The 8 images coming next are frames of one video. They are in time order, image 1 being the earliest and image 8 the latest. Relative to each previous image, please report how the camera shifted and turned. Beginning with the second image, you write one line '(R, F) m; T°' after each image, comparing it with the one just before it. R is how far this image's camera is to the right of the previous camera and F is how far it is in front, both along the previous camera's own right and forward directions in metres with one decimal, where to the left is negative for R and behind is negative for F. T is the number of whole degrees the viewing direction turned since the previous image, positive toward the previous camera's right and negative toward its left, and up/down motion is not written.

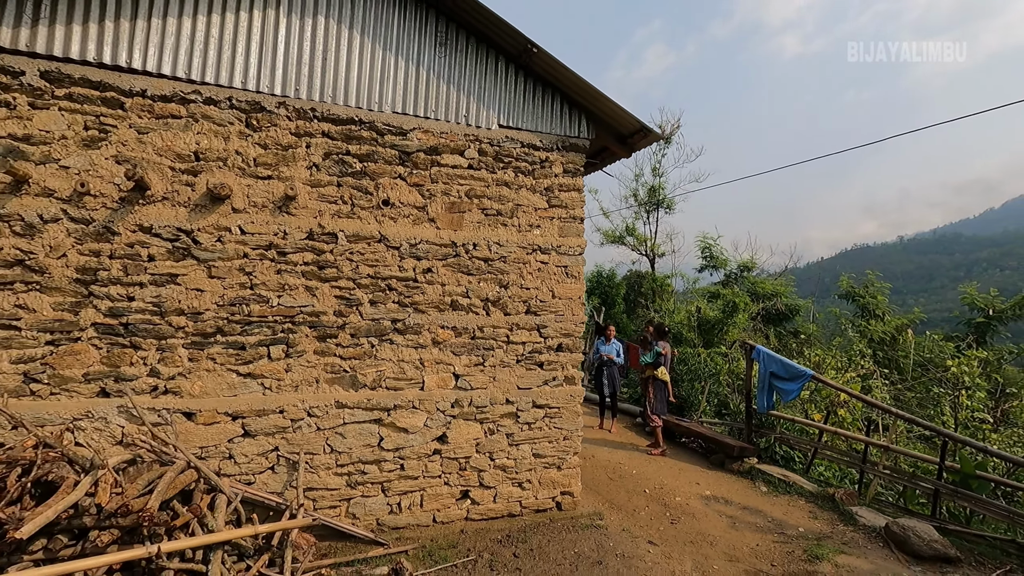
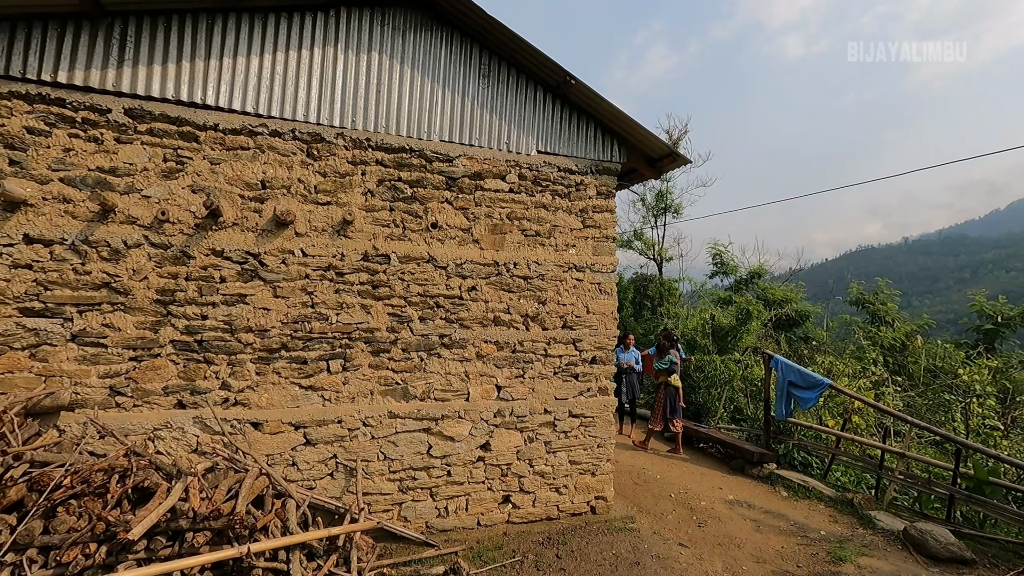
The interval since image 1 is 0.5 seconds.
(-0.3, -0.2) m; 0°
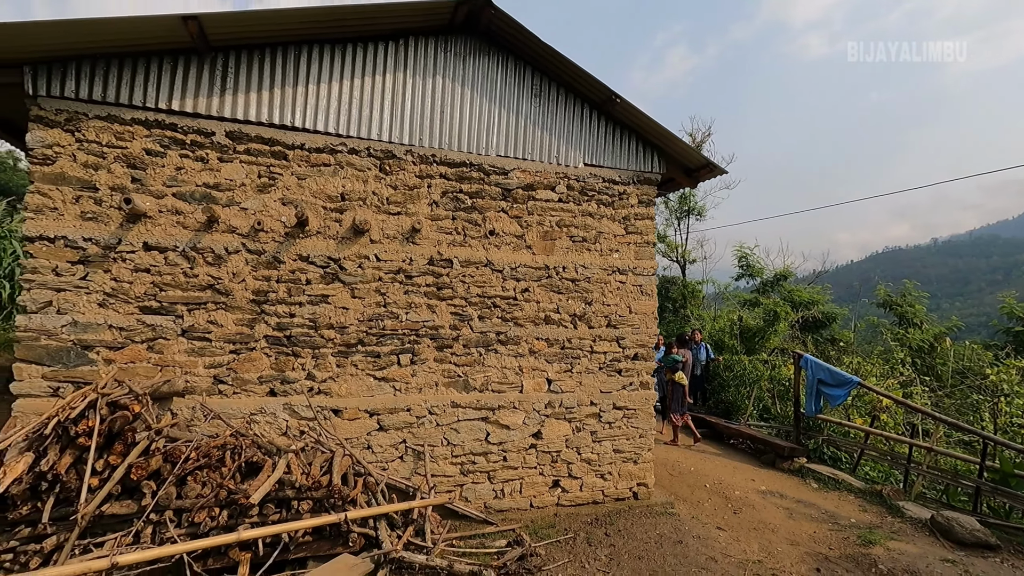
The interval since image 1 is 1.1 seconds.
(-0.3, -0.4) m; -2°
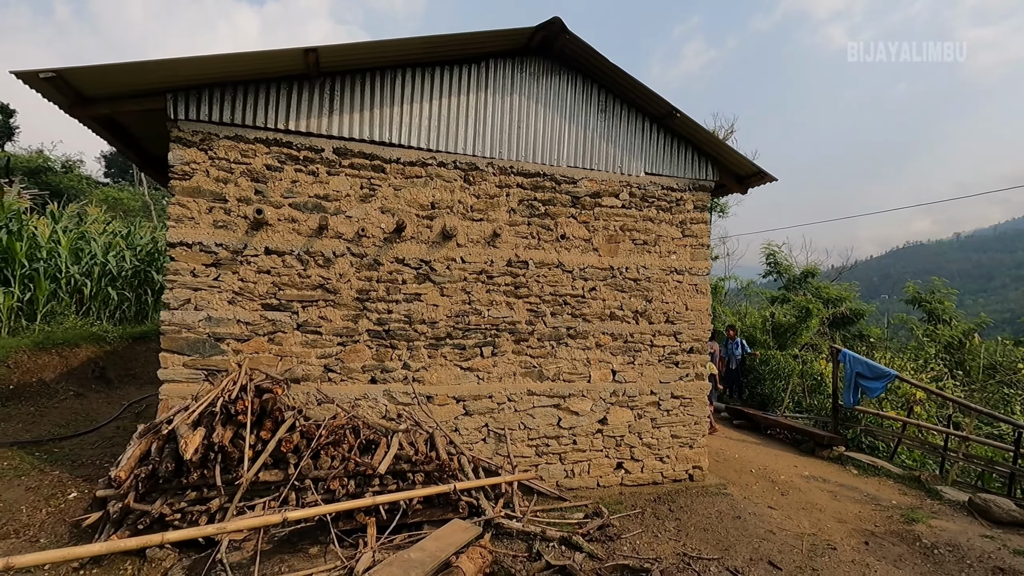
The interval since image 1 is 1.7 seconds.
(-0.5, -0.4) m; -1°
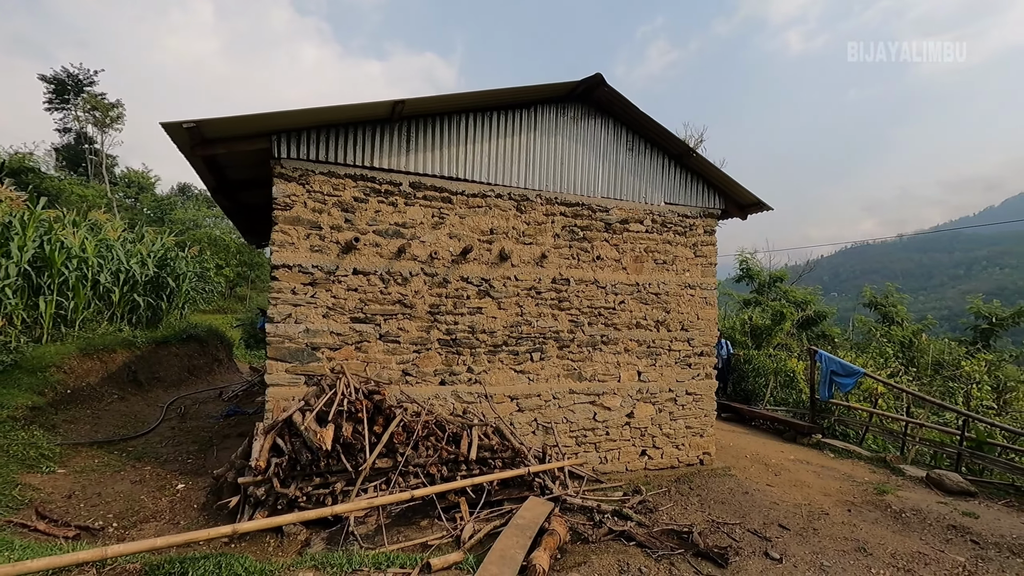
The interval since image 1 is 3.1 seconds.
(-0.8, -0.7) m; +4°
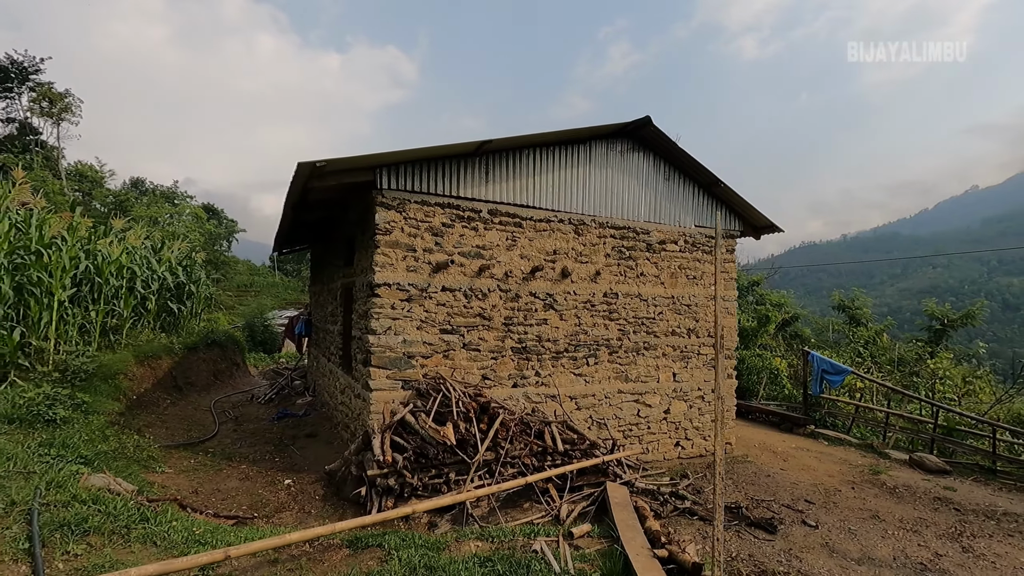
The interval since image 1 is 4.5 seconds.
(-1.1, -0.7) m; +4°
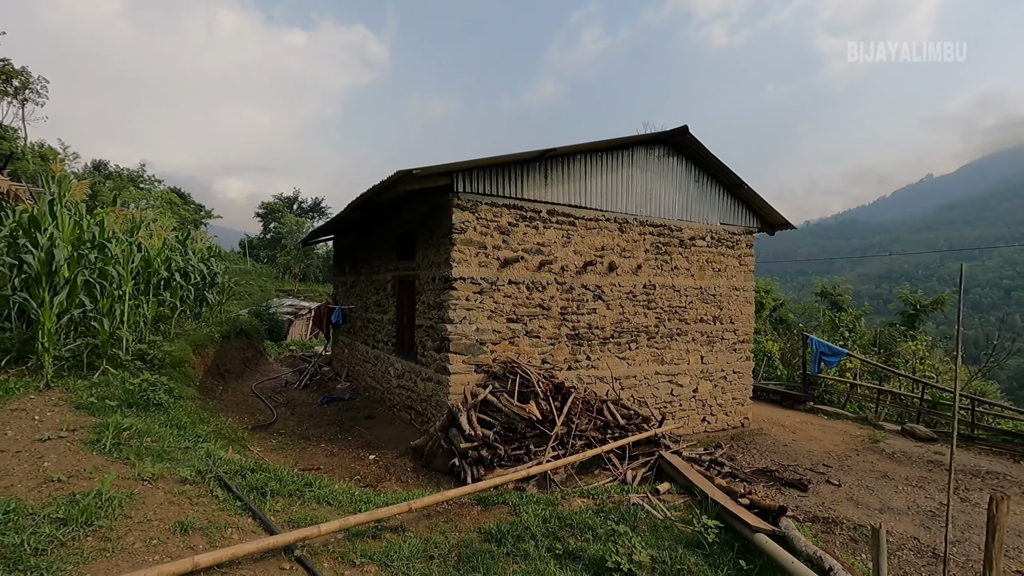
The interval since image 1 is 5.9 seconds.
(-1.0, -0.6) m; +3°
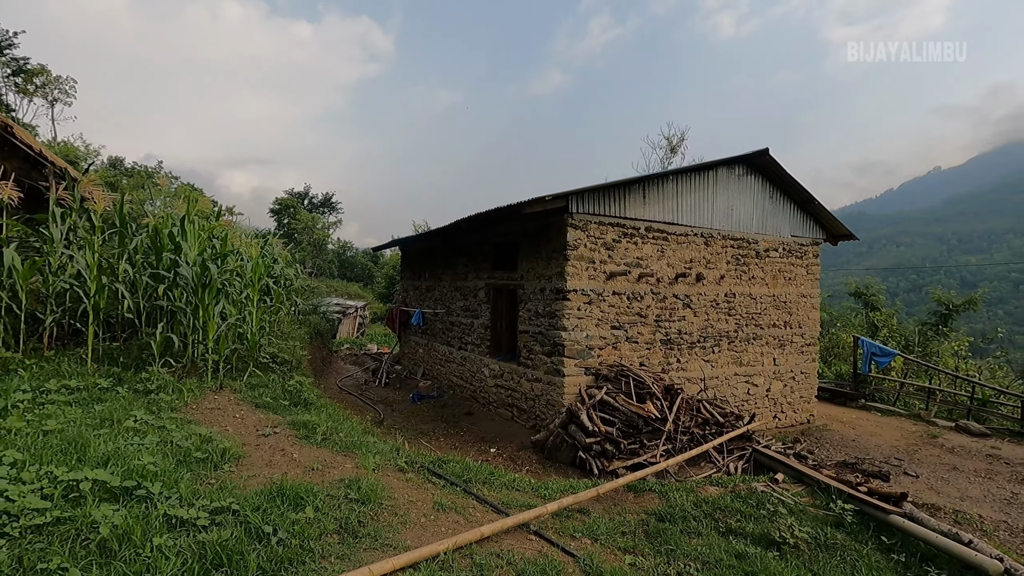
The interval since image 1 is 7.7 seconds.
(-1.2, -0.7) m; 0°
